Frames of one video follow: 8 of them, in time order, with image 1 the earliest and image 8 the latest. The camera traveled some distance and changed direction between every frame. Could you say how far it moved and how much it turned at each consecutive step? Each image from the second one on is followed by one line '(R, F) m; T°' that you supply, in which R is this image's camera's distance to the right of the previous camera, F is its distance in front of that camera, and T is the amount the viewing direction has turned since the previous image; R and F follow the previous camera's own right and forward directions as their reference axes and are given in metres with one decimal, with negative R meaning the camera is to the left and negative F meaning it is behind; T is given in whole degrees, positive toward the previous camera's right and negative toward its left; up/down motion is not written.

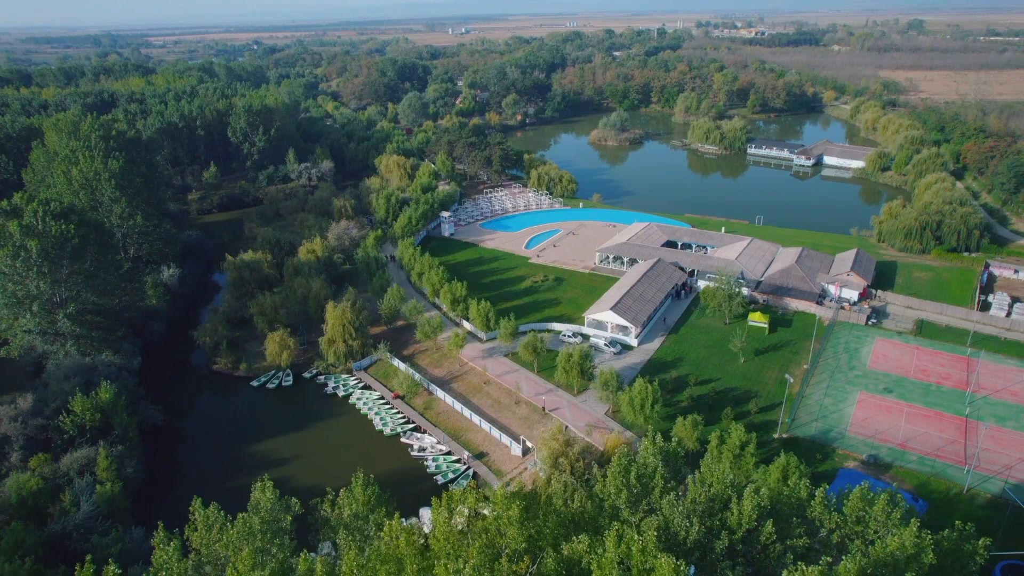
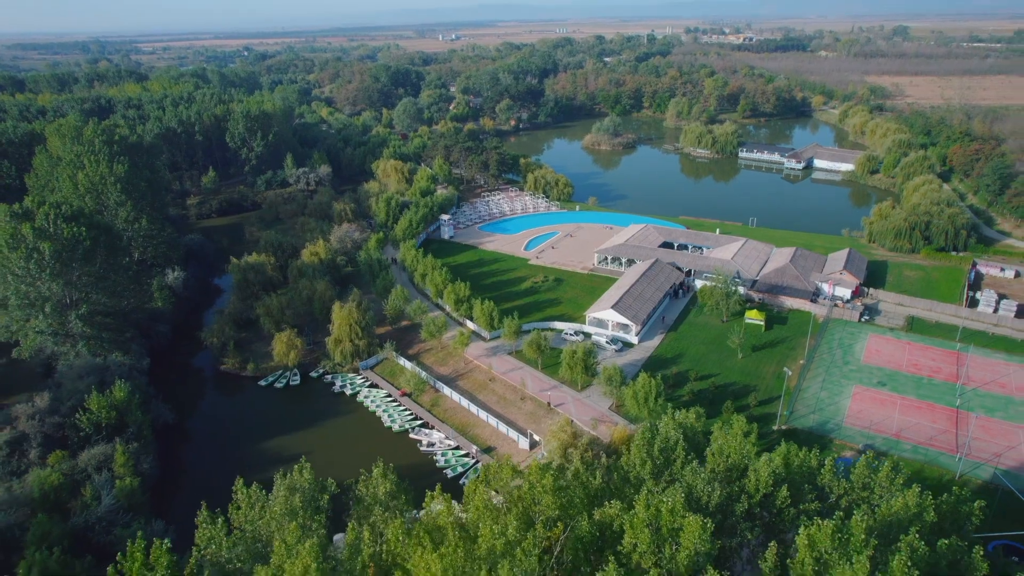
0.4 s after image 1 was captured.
(-0.4, -0.5) m; +1°
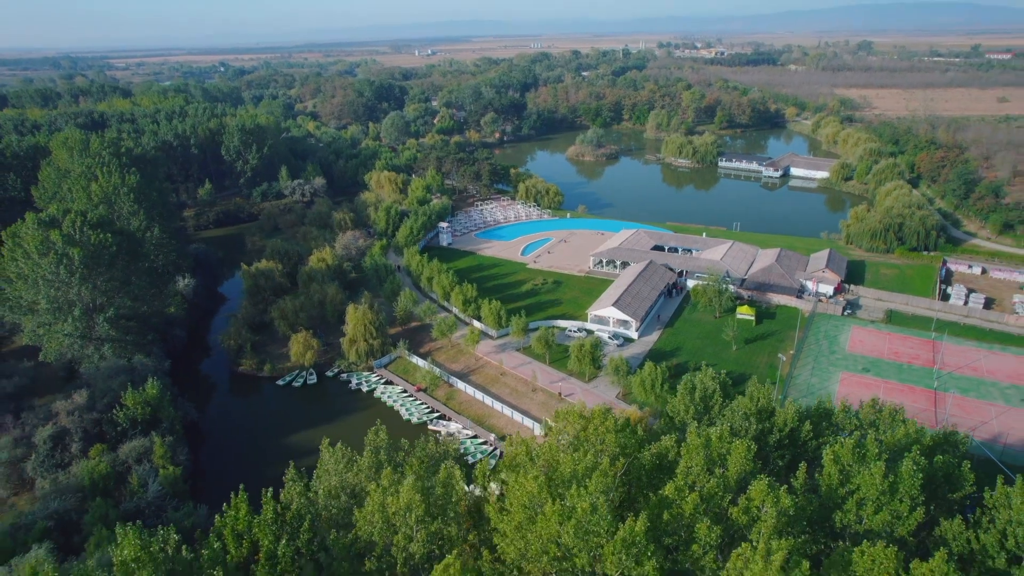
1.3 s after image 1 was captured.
(-1.1, -1.3) m; +2°
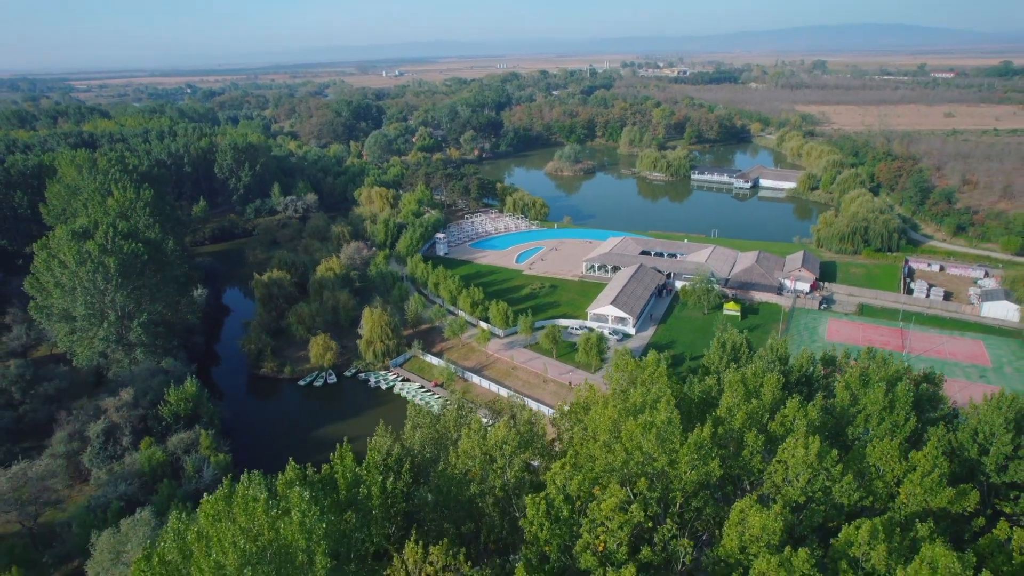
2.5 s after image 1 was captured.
(-1.5, -1.7) m; +3°
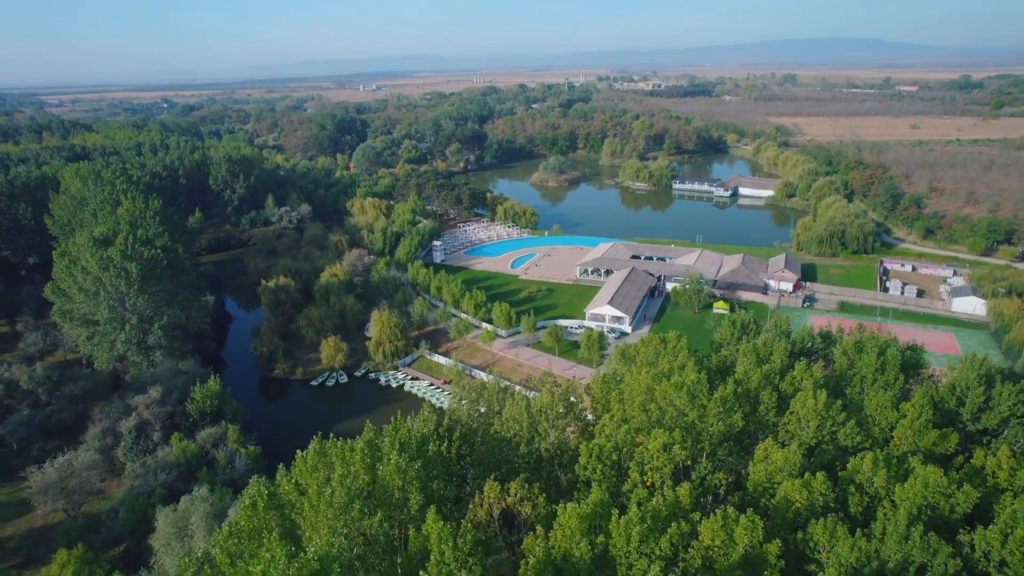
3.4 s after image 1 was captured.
(-1.0, -1.3) m; +2°
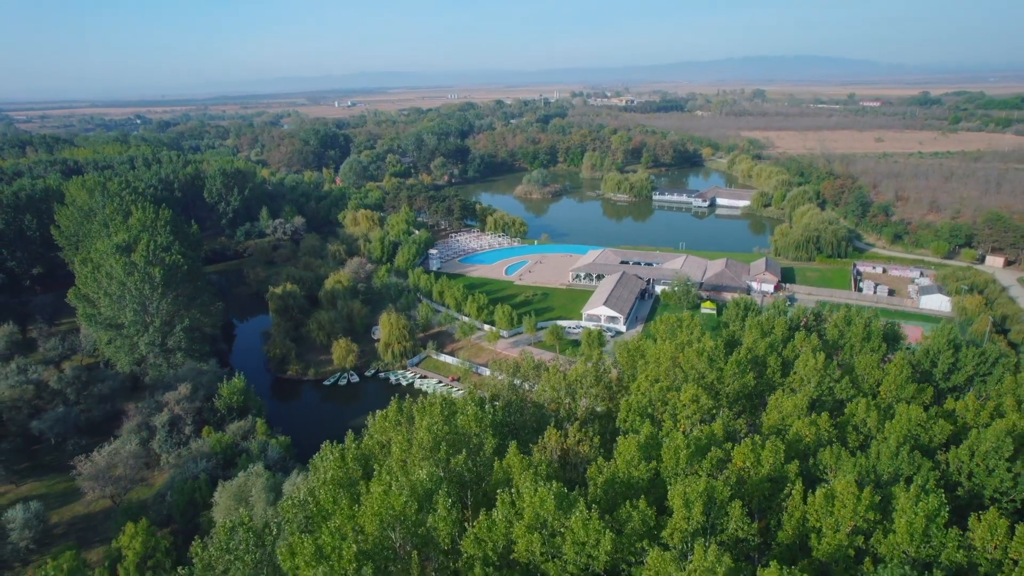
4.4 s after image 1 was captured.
(-1.2, -1.5) m; +2°
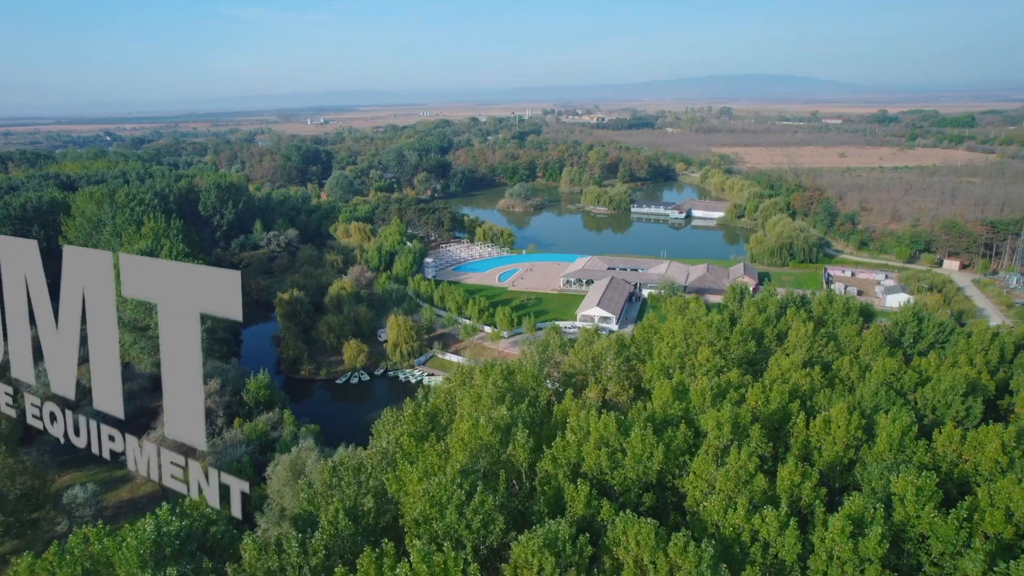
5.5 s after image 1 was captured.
(-1.3, -1.8) m; +2°
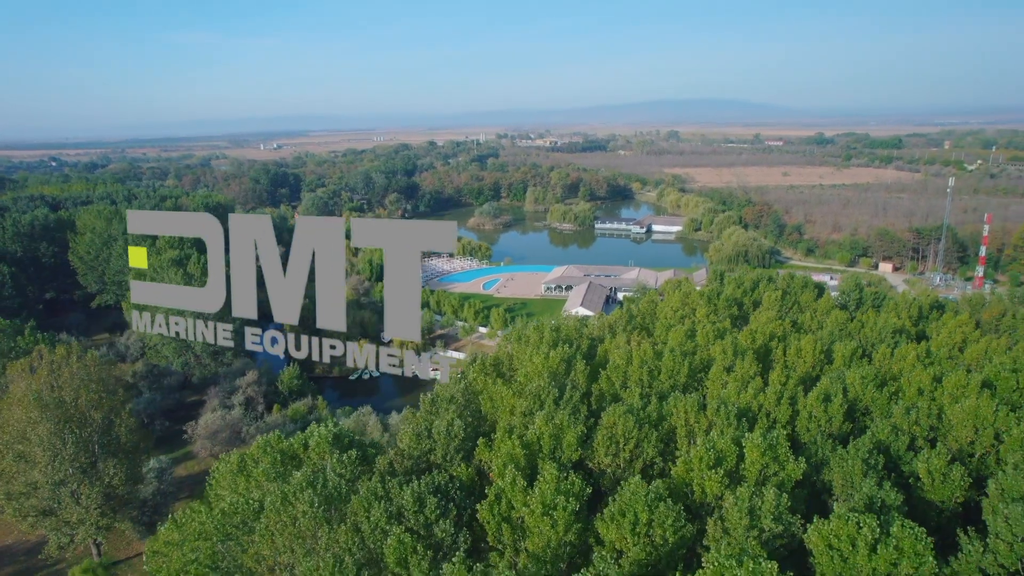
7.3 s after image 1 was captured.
(-2.1, -3.2) m; +4°
